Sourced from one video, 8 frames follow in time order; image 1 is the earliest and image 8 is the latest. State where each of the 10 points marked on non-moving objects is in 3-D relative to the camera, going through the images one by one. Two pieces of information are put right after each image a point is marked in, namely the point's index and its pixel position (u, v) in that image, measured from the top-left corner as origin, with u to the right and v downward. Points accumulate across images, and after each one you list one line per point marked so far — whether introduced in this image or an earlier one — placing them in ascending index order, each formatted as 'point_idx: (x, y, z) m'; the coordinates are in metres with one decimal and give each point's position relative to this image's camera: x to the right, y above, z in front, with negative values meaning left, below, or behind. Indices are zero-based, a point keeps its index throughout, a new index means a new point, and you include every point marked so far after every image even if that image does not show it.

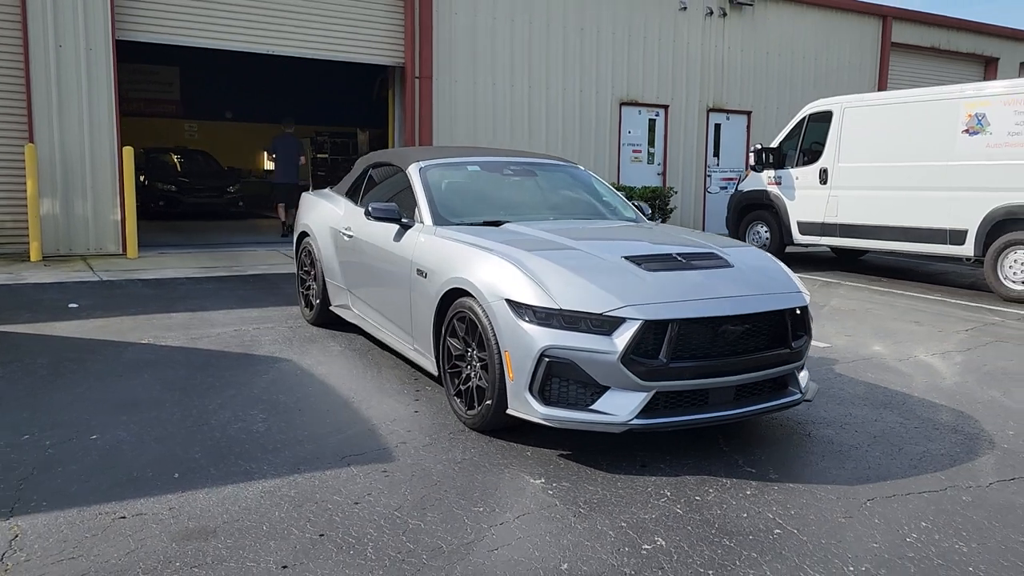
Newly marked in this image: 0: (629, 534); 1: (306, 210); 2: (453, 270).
0: (+0.4, -0.9, +3.1) m
1: (-1.6, +0.6, +6.8) m
2: (-0.3, +0.1, +4.4) m
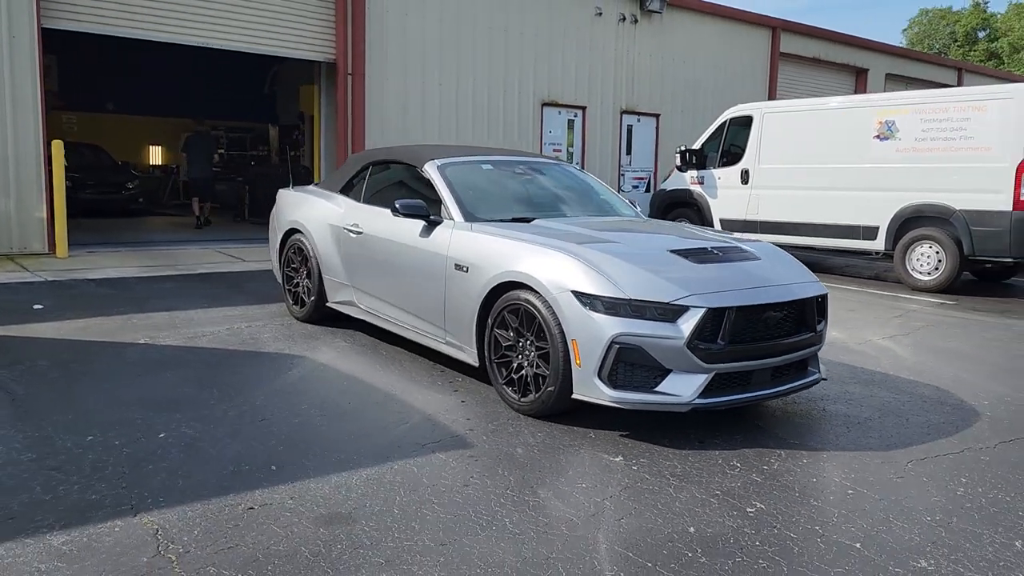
0: (+0.9, -0.9, +3.4) m
1: (-1.7, +0.6, +6.7) m
2: (0.0, +0.1, +4.6) m
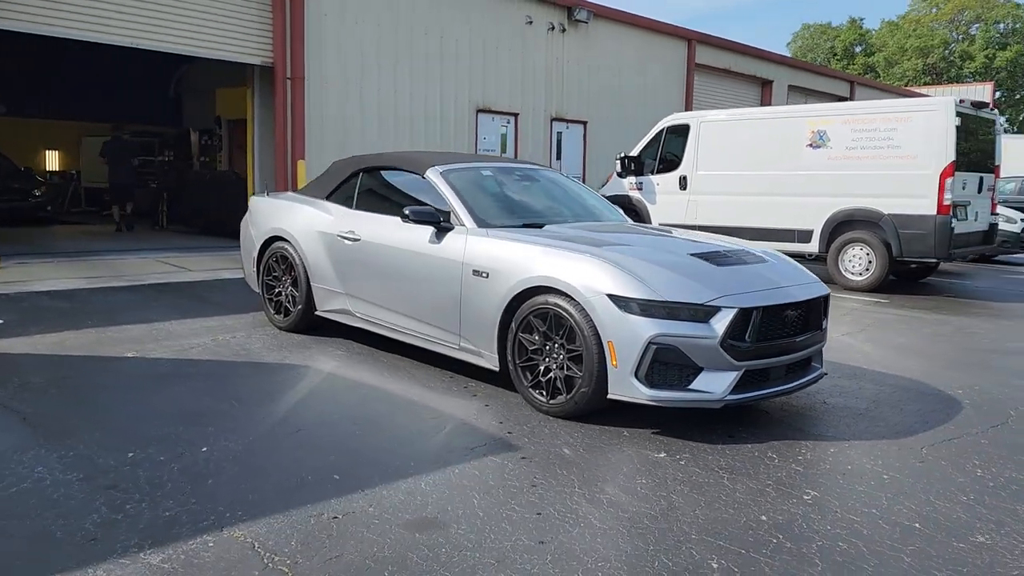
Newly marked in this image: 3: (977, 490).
0: (+1.2, -0.9, +3.7) m
1: (-1.9, +0.6, +6.6) m
2: (+0.1, +0.1, +4.7) m
3: (+2.0, -0.9, +3.7) m
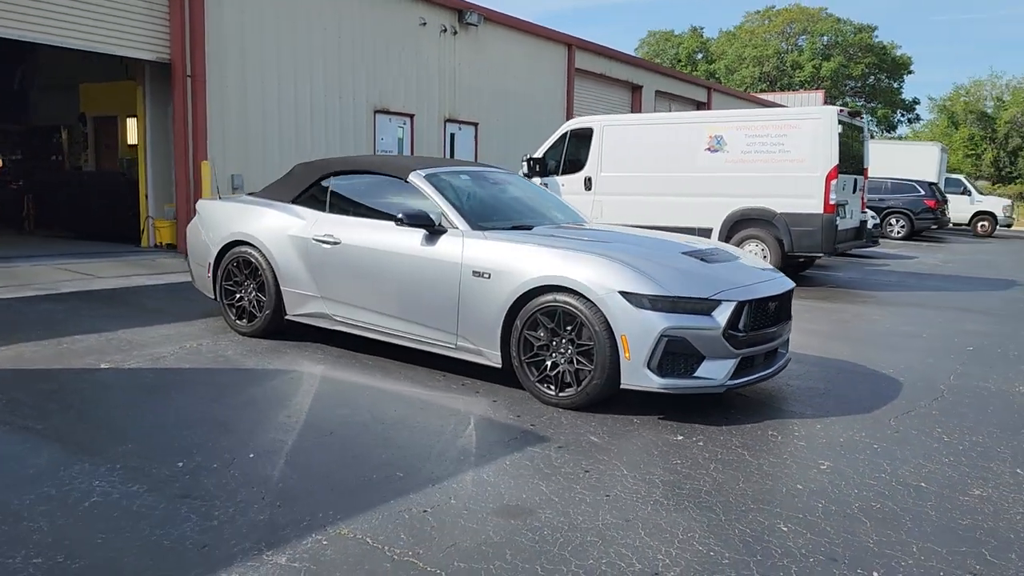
0: (+1.4, -0.8, +4.1) m
1: (-2.1, +0.5, +6.5) m
2: (+0.1, +0.1, +4.9) m
3: (+2.2, -0.8, +4.3) m
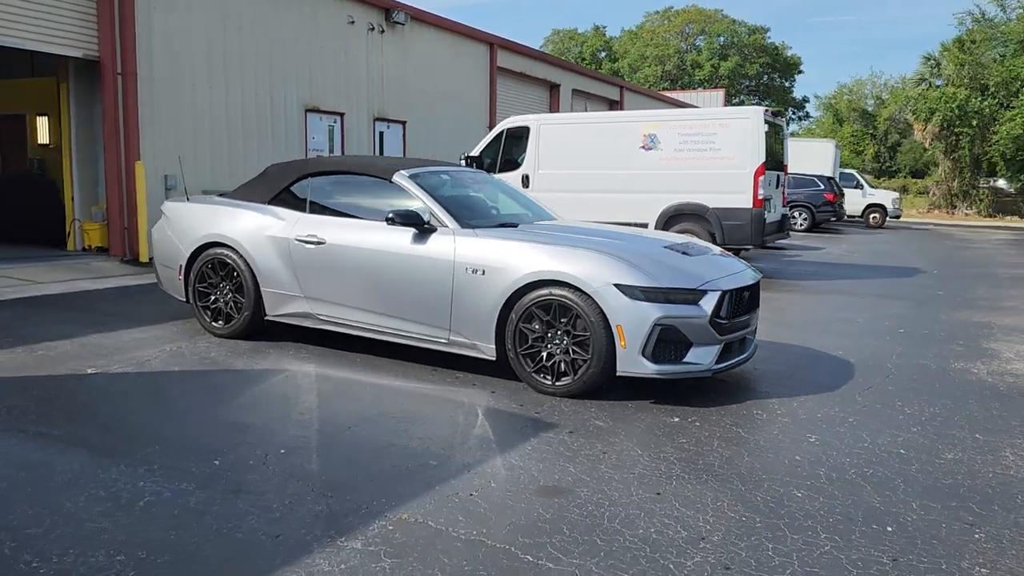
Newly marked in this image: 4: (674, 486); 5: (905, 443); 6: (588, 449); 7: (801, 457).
0: (+1.5, -0.8, +4.5) m
1: (-2.3, +0.5, +6.4) m
2: (+0.1, +0.1, +5.2) m
3: (+2.3, -0.8, +4.8) m
4: (+0.7, -0.9, +3.7) m
5: (+2.0, -0.8, +4.4) m
6: (+0.4, -0.8, +4.2) m
7: (+1.4, -0.8, +4.1) m
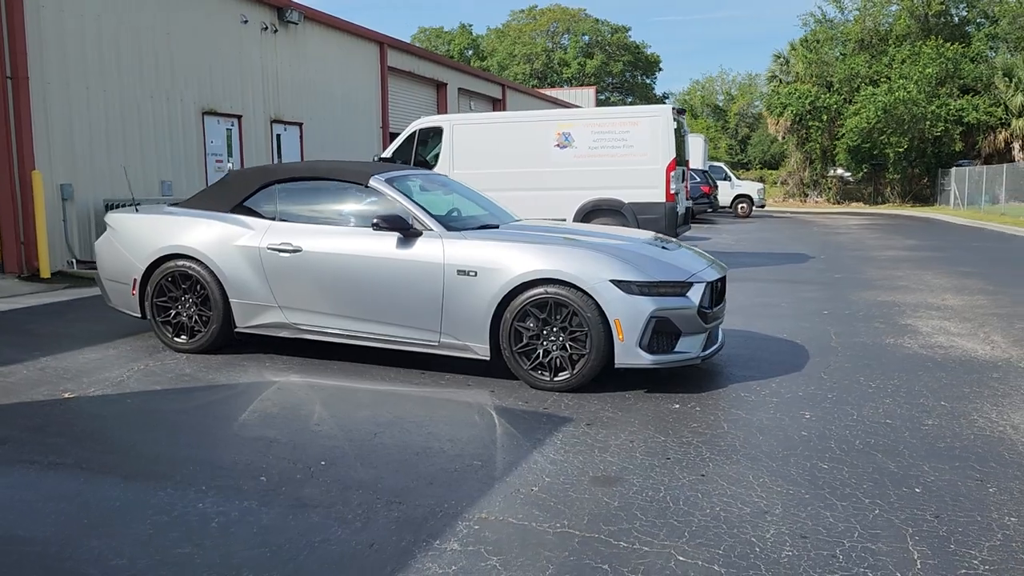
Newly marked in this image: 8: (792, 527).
0: (+1.5, -0.7, +4.8) m
1: (-2.6, +0.4, +6.2) m
2: (+0.1, +0.1, +5.3) m
3: (+2.3, -0.7, +5.2) m
4: (+0.9, -0.8, +3.9) m
5: (+2.1, -0.7, +4.8) m
6: (+0.5, -0.8, +4.4) m
7: (+1.5, -0.8, +4.5) m
8: (+1.1, -0.9, +3.2) m
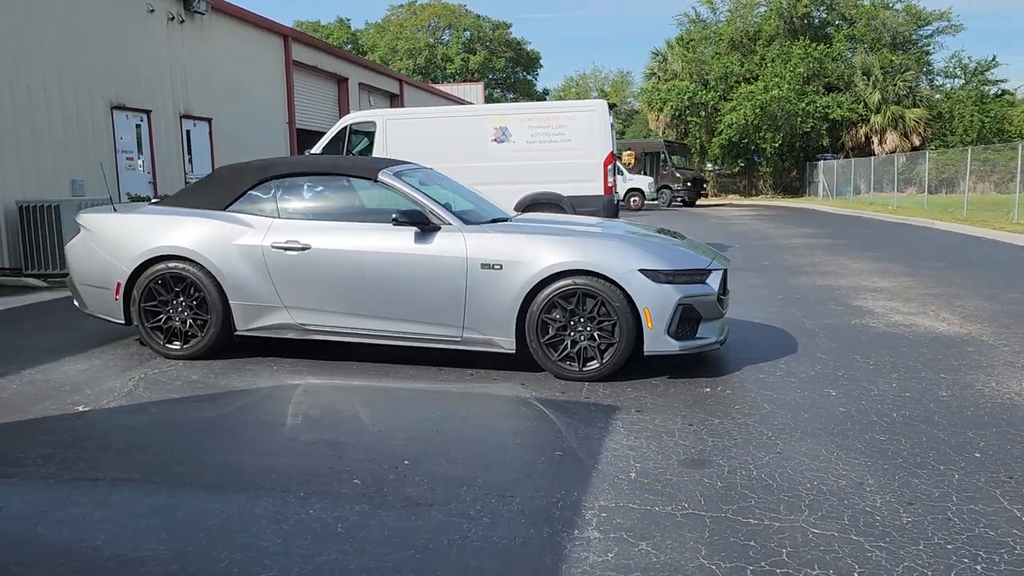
0: (+1.8, -0.6, +5.1) m
1: (-2.5, +0.4, +5.8) m
2: (+0.2, +0.2, +5.3) m
3: (+2.5, -0.5, +5.6) m
4: (+1.3, -0.8, +4.1) m
5: (+2.4, -0.6, +5.1) m
6: (+0.8, -0.7, +4.5) m
7: (+1.8, -0.7, +4.7) m
8: (+1.5, -0.8, +3.4) m
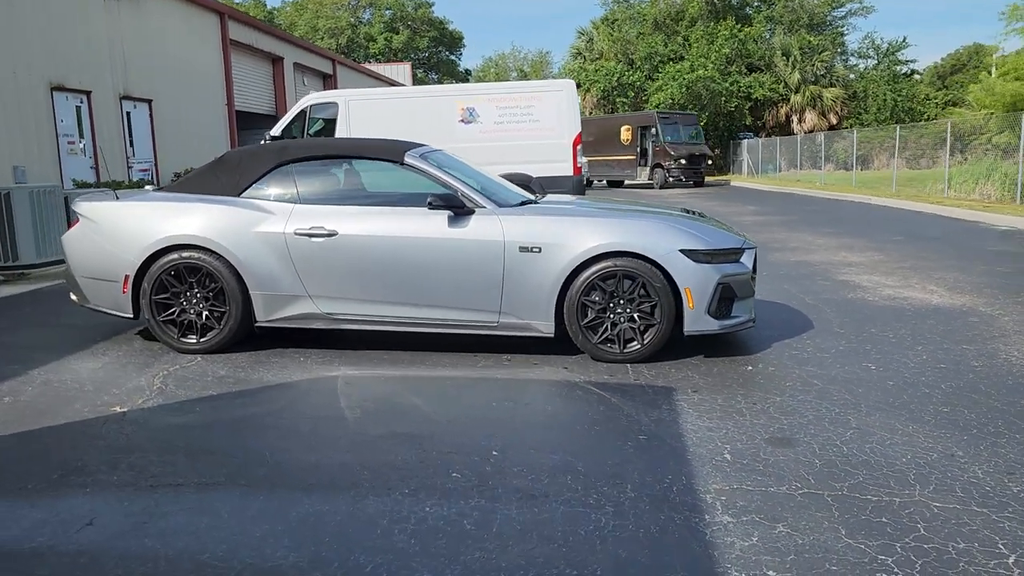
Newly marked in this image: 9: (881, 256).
0: (+2.1, -0.5, +5.2) m
1: (-2.3, +0.4, +5.5) m
2: (+0.5, +0.3, +5.2) m
3: (+2.7, -0.4, +5.7) m
4: (+1.7, -0.6, +4.1) m
5: (+2.6, -0.4, +5.3) m
6: (+1.2, -0.6, +4.5) m
7: (+2.1, -0.5, +4.8) m
8: (+2.0, -0.7, +3.5) m
9: (+4.6, +0.4, +10.6) m
